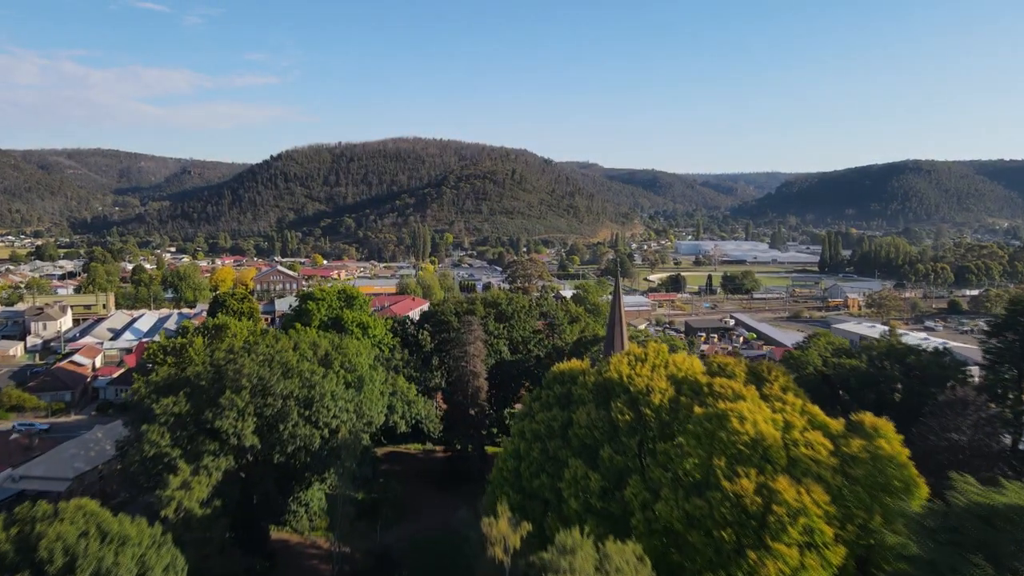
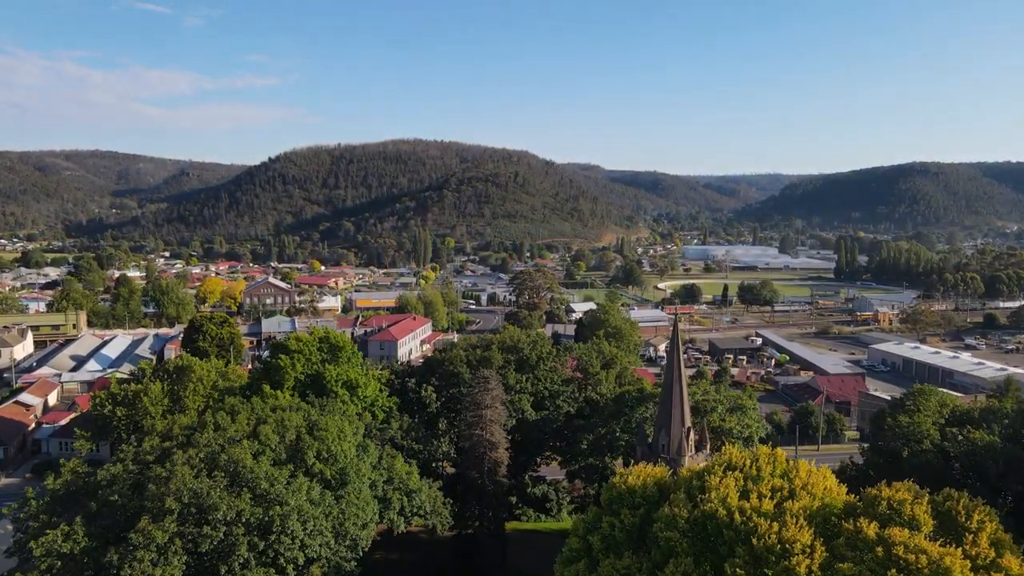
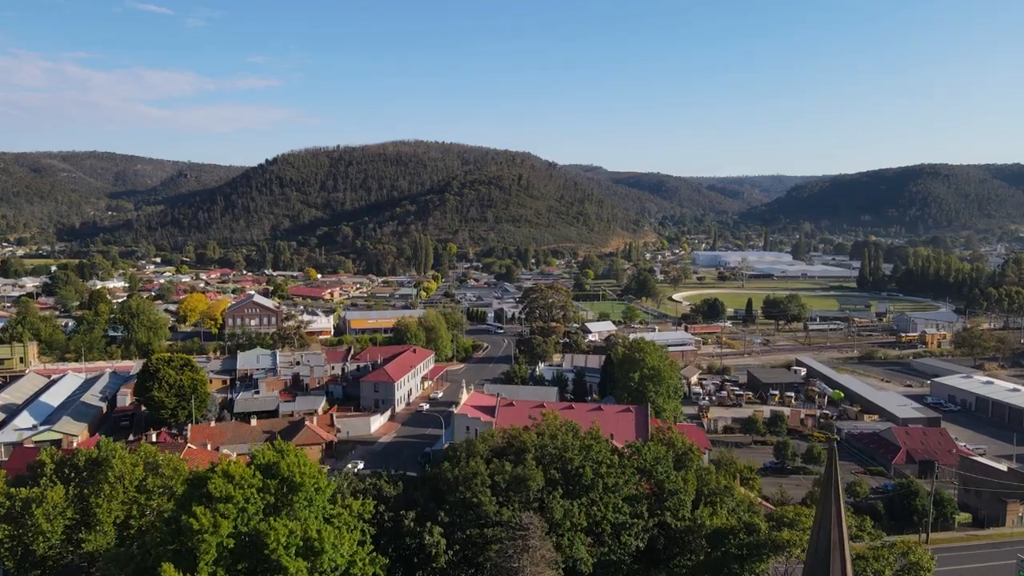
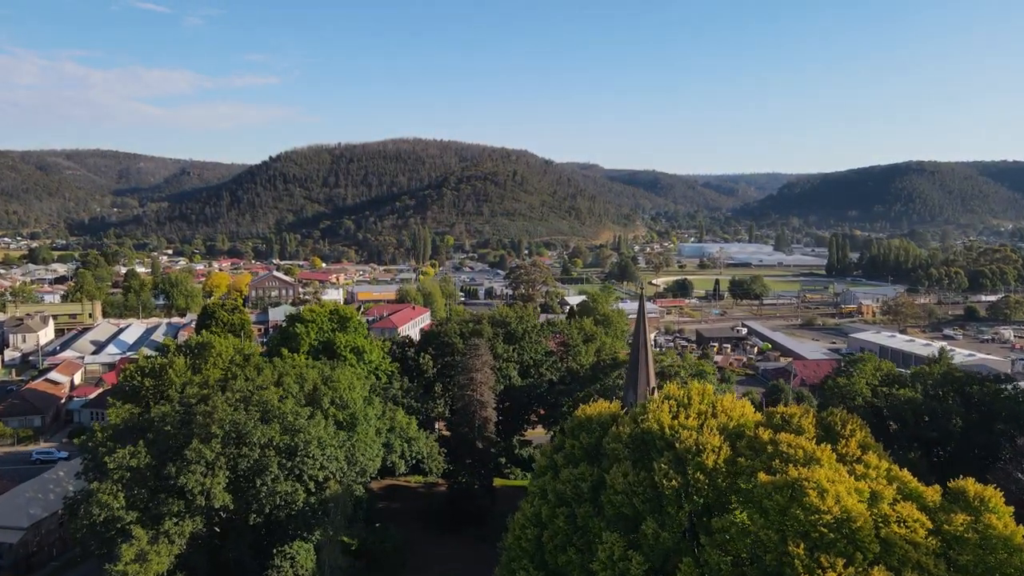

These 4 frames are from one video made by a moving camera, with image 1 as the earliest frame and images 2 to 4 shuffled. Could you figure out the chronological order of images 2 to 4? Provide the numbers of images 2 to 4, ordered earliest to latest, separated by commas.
4, 2, 3
